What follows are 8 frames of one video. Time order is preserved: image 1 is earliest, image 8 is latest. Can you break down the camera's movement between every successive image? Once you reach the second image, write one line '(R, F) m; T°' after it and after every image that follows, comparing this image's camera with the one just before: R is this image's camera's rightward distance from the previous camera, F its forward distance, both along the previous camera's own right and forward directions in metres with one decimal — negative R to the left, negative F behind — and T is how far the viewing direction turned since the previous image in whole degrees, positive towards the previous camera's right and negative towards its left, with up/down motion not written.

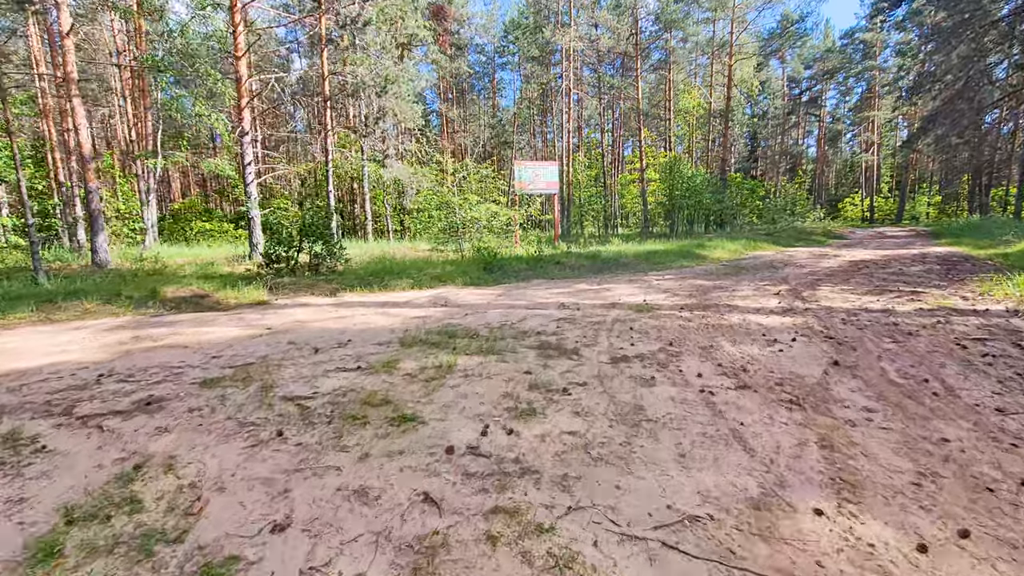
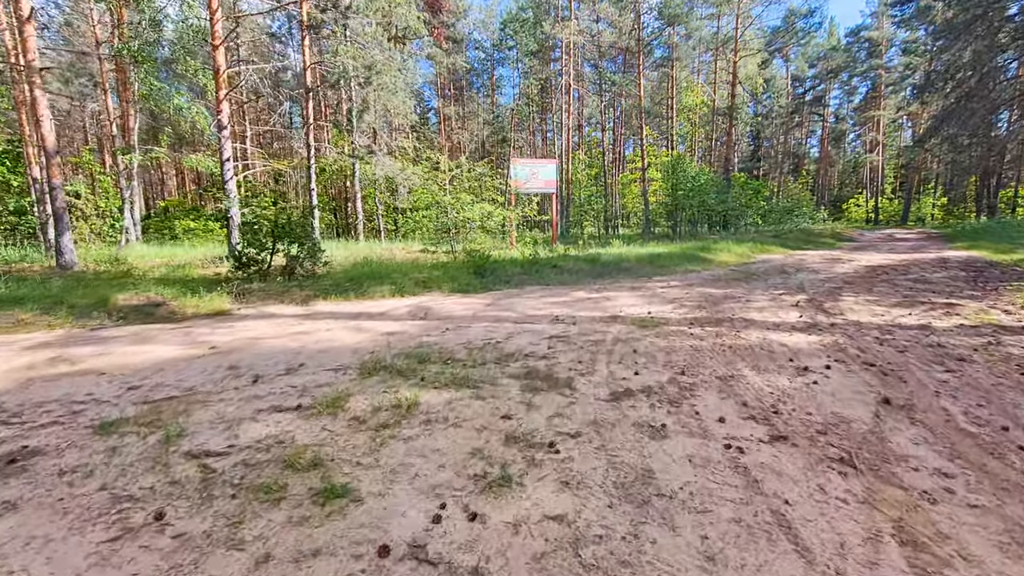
(+0.1, +0.7) m; 0°
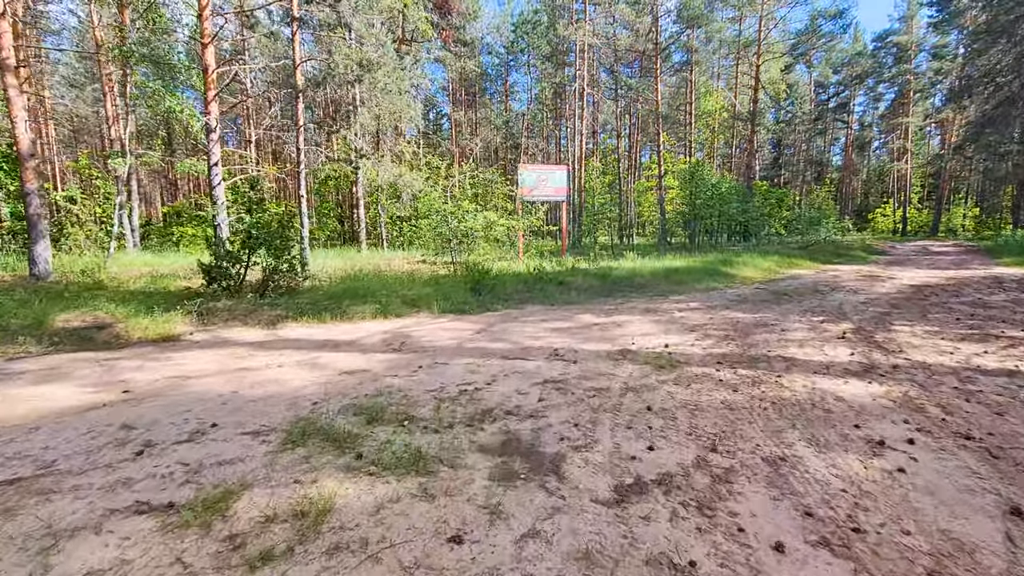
(+0.2, +0.9) m; -2°
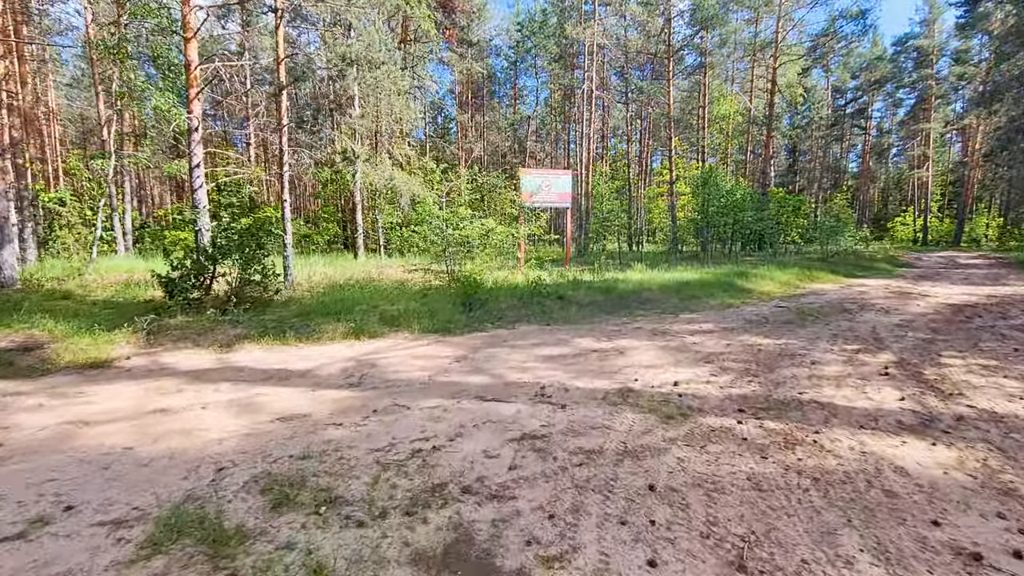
(+0.3, +0.8) m; -1°
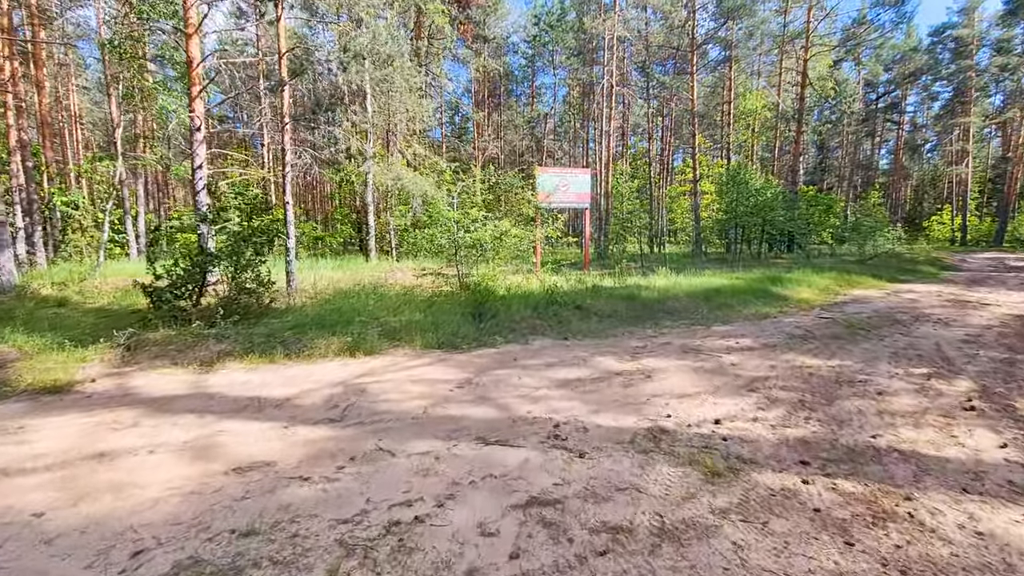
(+0.1, +0.7) m; -2°
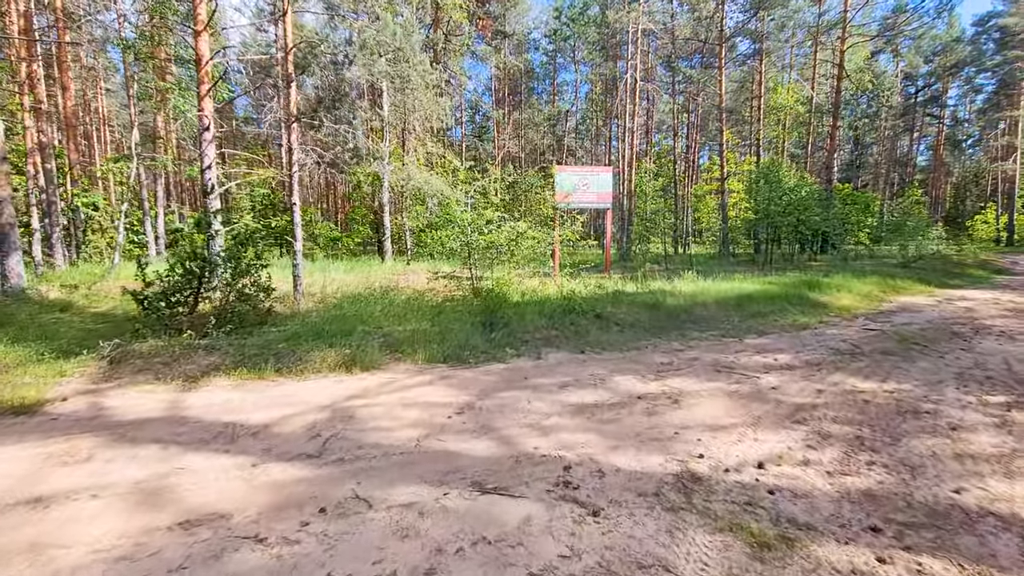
(+0.1, +0.5) m; -3°
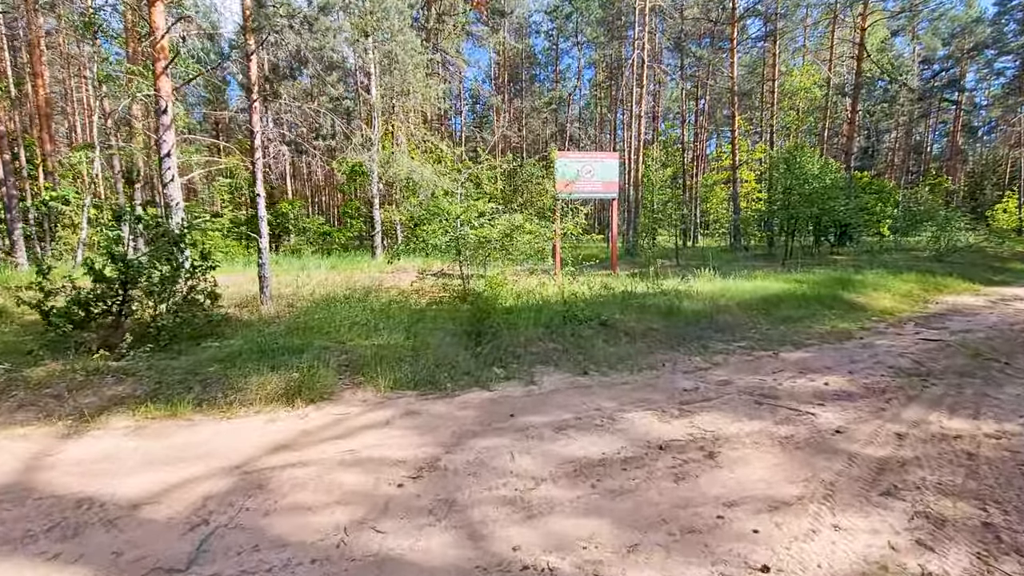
(+0.2, +1.1) m; -1°
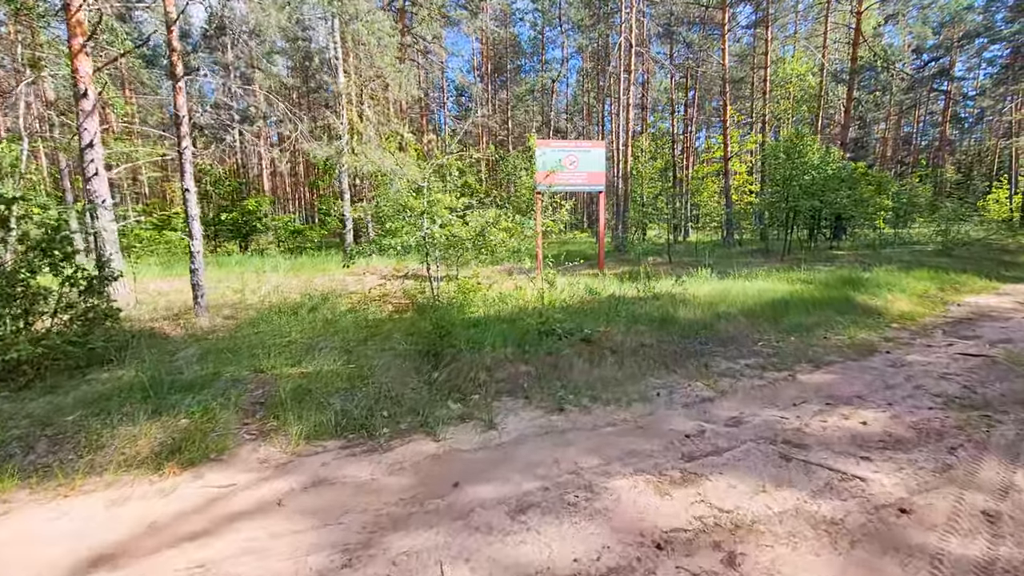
(+0.3, +1.0) m; +1°
